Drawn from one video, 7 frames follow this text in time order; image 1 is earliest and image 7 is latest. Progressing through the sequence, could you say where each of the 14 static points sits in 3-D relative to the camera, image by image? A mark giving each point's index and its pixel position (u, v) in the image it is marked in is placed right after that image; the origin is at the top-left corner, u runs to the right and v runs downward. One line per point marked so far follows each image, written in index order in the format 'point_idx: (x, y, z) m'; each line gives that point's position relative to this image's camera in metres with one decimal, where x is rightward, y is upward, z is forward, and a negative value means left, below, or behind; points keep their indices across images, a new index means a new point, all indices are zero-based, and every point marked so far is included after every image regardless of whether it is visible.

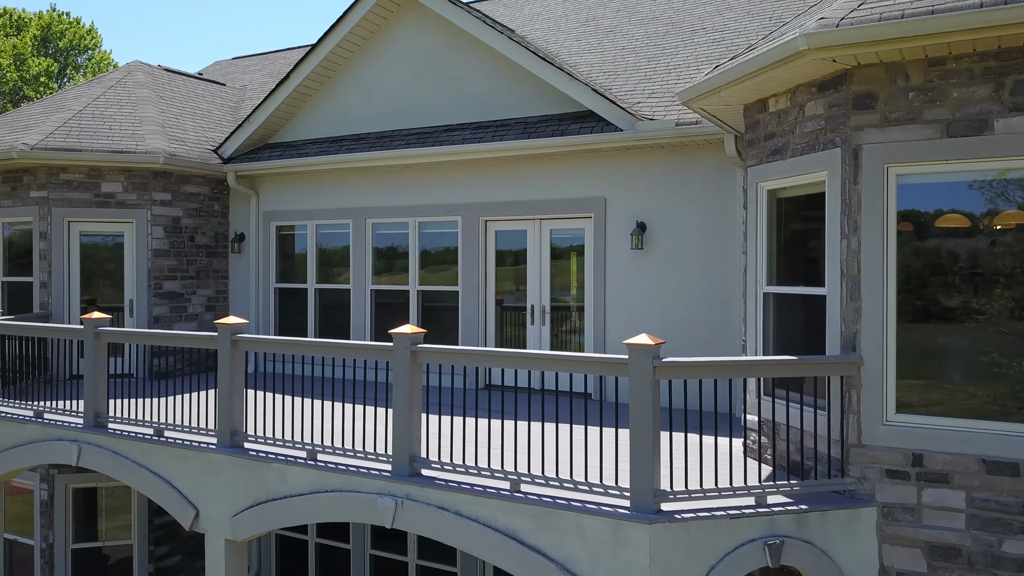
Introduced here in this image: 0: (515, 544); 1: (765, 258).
0: (0.0, -1.5, +4.0) m
1: (+1.8, +0.2, +5.0) m
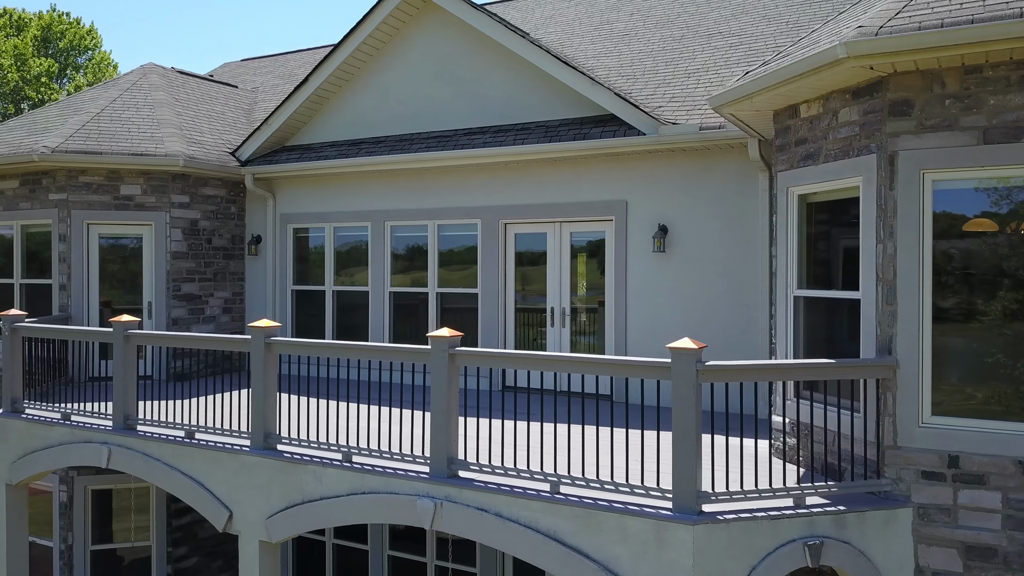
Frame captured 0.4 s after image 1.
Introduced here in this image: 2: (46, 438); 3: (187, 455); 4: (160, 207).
0: (+0.3, -1.5, +4.1) m
1: (+2.0, +0.2, +5.0) m
2: (-4.3, -1.4, +6.4) m
3: (-2.6, -1.3, +5.6) m
4: (-4.5, +1.0, +9.0) m
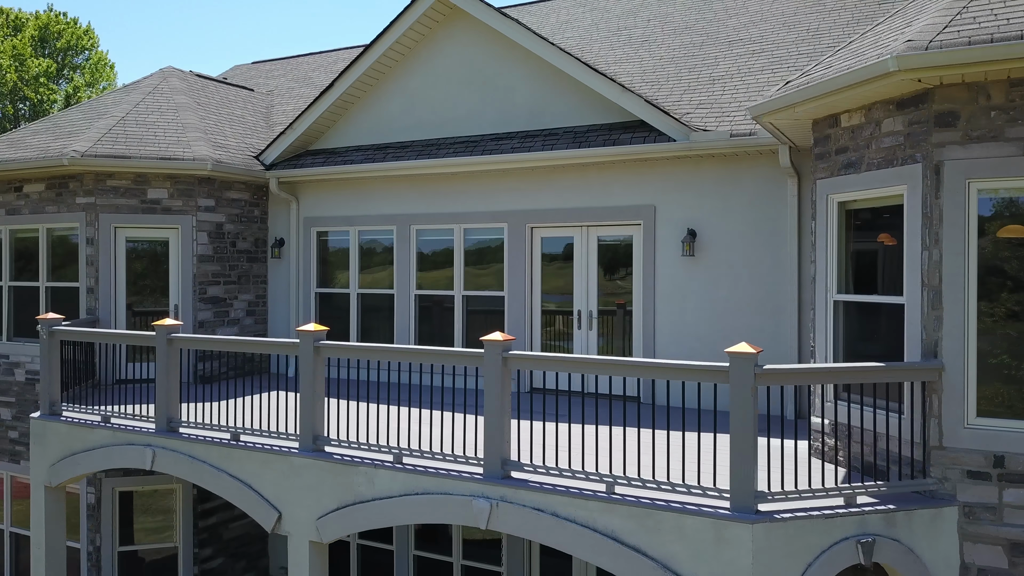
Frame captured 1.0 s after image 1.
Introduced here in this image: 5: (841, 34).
0: (+0.6, -1.5, +4.2) m
1: (+2.4, +0.2, +5.1) m
2: (-4.0, -1.4, +6.5) m
3: (-2.3, -1.4, +5.7) m
4: (-4.2, +1.0, +9.1) m
5: (+4.0, +3.0, +8.4) m
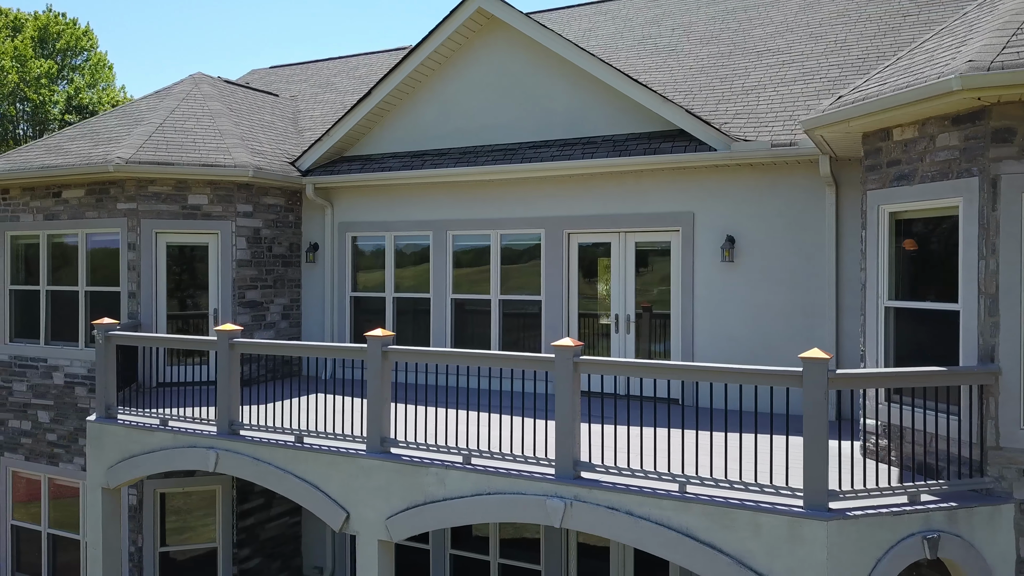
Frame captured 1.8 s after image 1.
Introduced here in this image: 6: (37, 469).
0: (+1.1, -1.6, +4.4) m
1: (+2.9, +0.1, +5.4) m
2: (-3.5, -1.5, +6.7) m
3: (-1.8, -1.4, +5.8) m
4: (-3.8, +1.0, +9.3) m
5: (+4.4, +3.0, +8.6) m
6: (-6.7, -2.5, +9.8) m
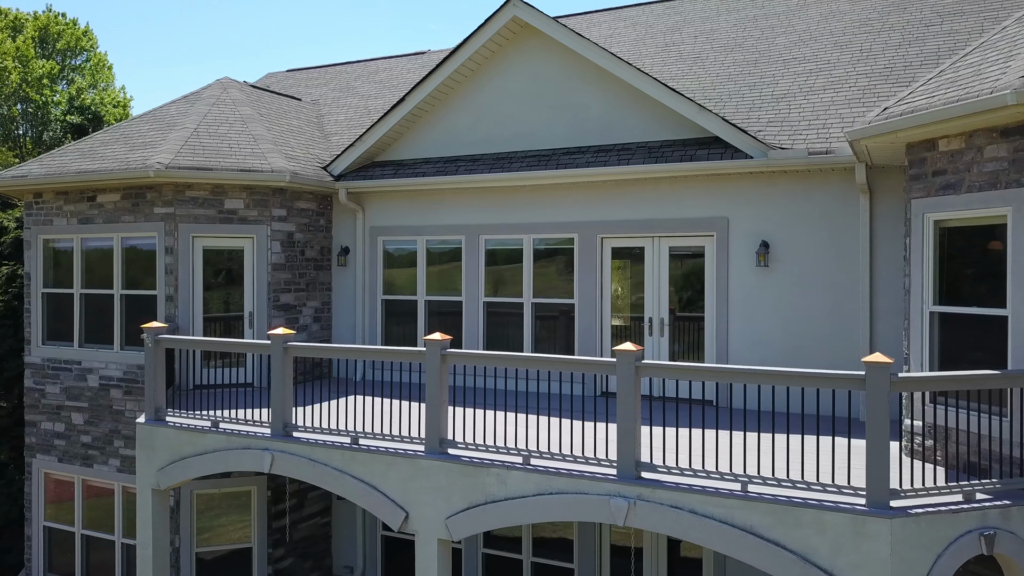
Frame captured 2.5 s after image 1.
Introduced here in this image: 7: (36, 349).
0: (+1.6, -1.6, +4.5) m
1: (+3.3, +0.1, +5.5) m
2: (-3.1, -1.5, +6.8) m
3: (-1.3, -1.5, +6.0) m
4: (-3.4, +0.9, +9.4) m
5: (+4.8, +2.9, +8.8) m
6: (-6.3, -2.6, +9.9) m
7: (-6.9, -0.9, +10.1) m
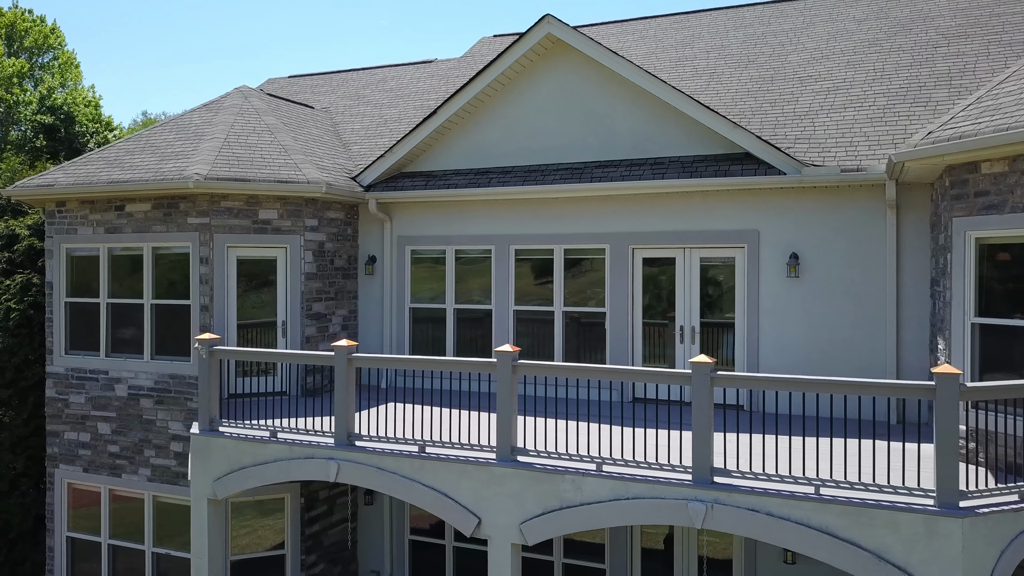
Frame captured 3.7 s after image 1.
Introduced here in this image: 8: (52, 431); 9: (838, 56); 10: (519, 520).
0: (+2.2, -1.7, +4.8) m
1: (+3.9, -0.1, +5.9) m
2: (-2.5, -1.6, +6.9) m
3: (-0.8, -1.6, +6.2) m
4: (-3.0, +0.8, +9.5) m
5: (+5.3, +2.8, +9.3) m
6: (-5.9, -2.7, +9.9) m
7: (-6.5, -1.0, +10.1) m
8: (-6.7, -2.1, +10.1) m
9: (+4.8, +3.5, +10.4) m
10: (0.0, -1.9, +5.8) m
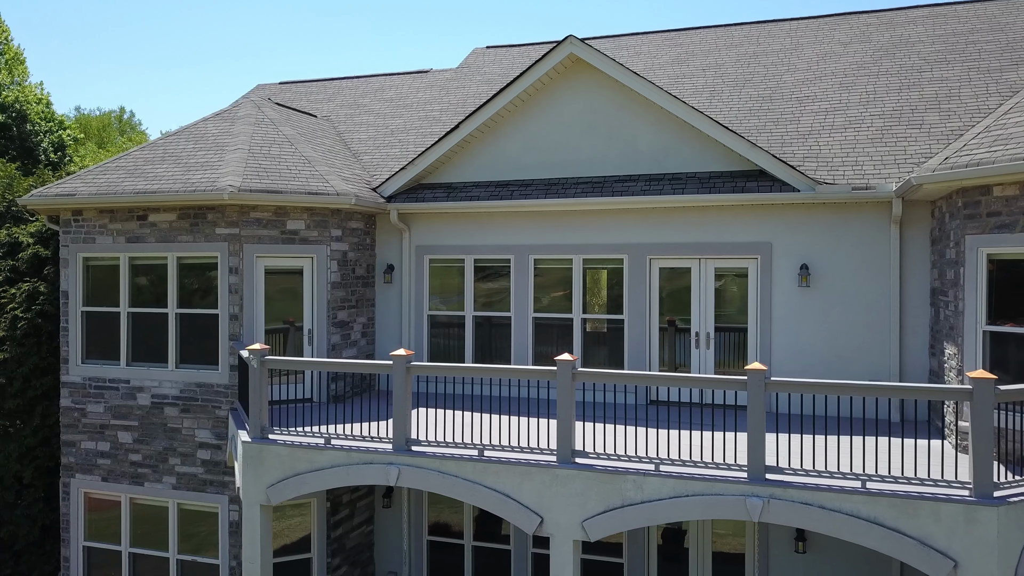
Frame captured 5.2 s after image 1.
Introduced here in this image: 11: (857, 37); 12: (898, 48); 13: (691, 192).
0: (+2.8, -1.8, +5.4) m
1: (+4.4, -0.2, +6.6) m
2: (-2.0, -1.8, +7.1) m
3: (-0.2, -1.7, +6.5) m
4: (-2.6, +0.7, +9.7) m
5: (+5.6, +2.7, +10.0) m
6: (-5.6, -2.8, +9.8) m
7: (-6.2, -1.1, +10.0) m
8: (-6.4, -2.2, +10.1) m
9: (+5.1, +3.3, +11.1) m
10: (+0.6, -2.0, +6.2) m
11: (+6.1, +4.4, +12.3) m
12: (+6.4, +4.0, +11.6) m
13: (+2.3, +1.2, +8.9) m
